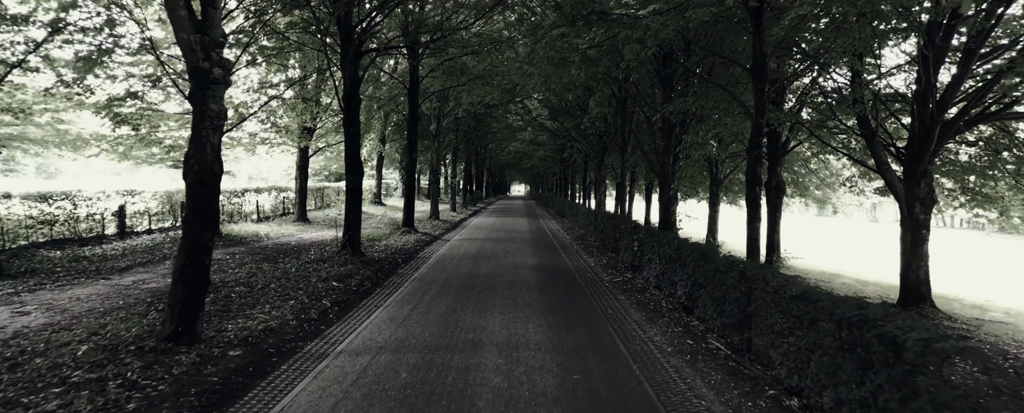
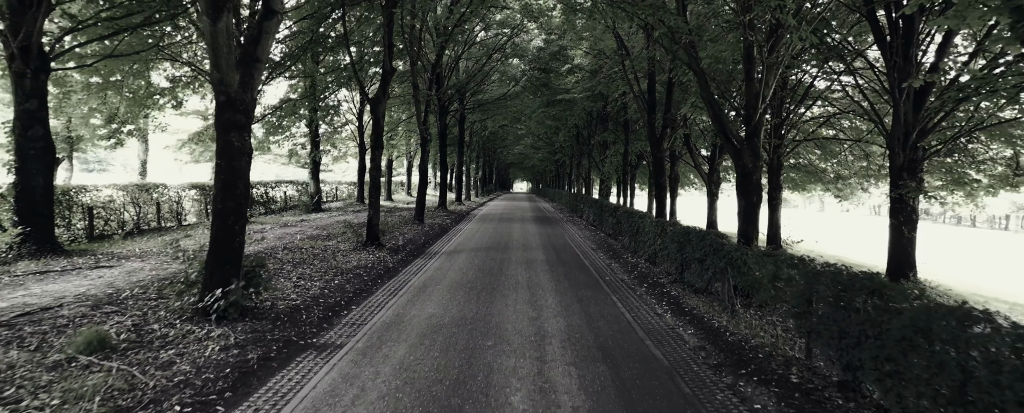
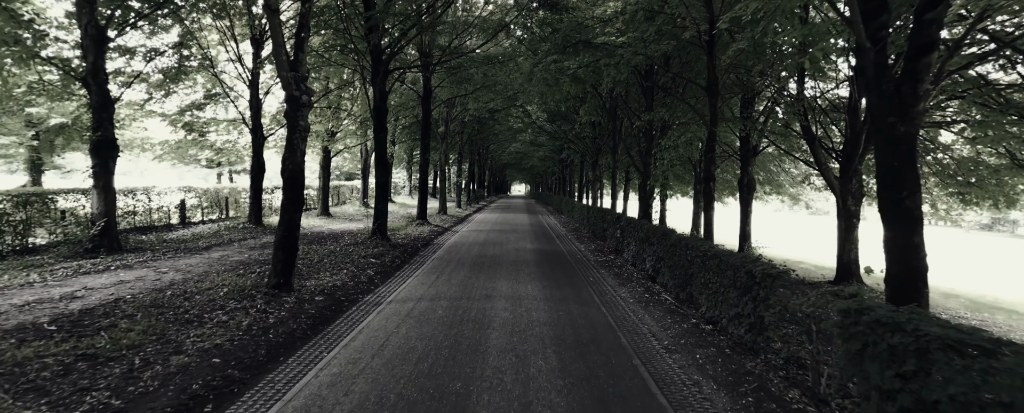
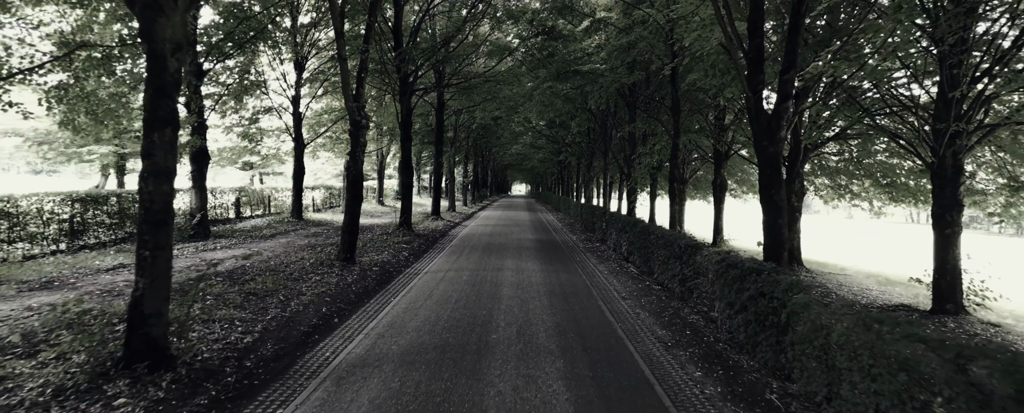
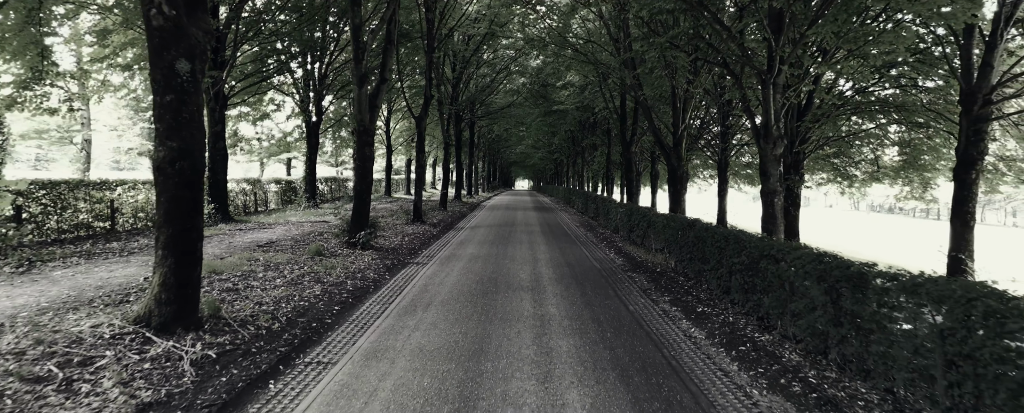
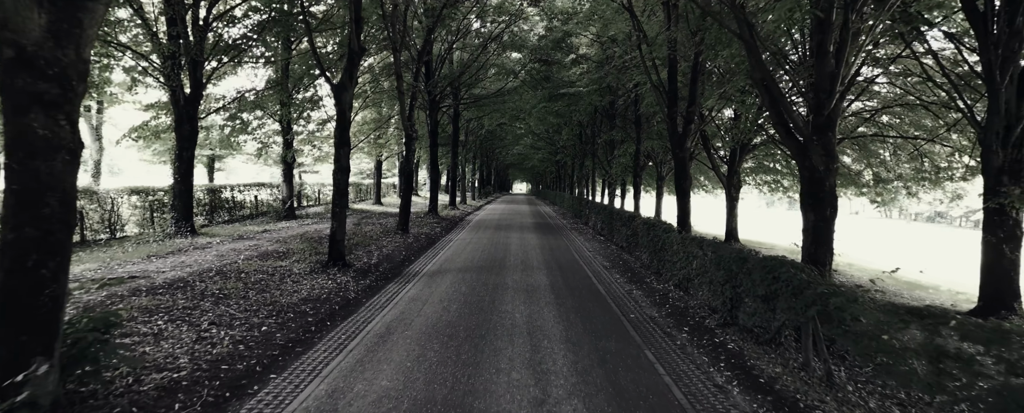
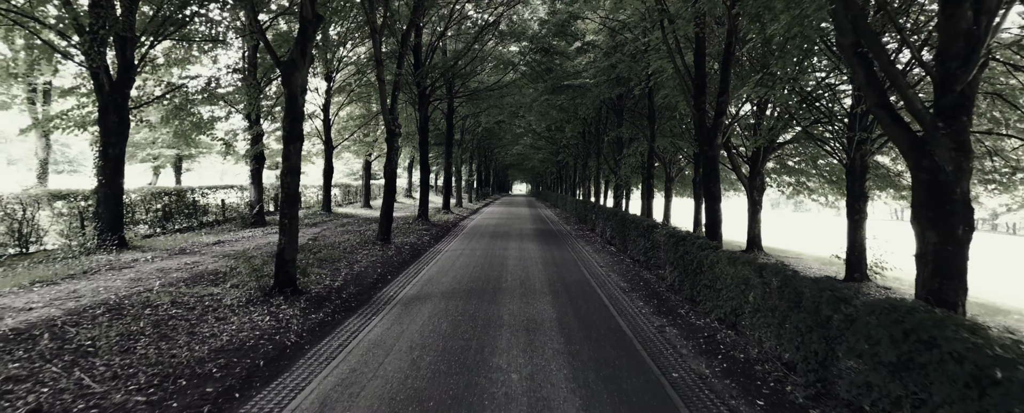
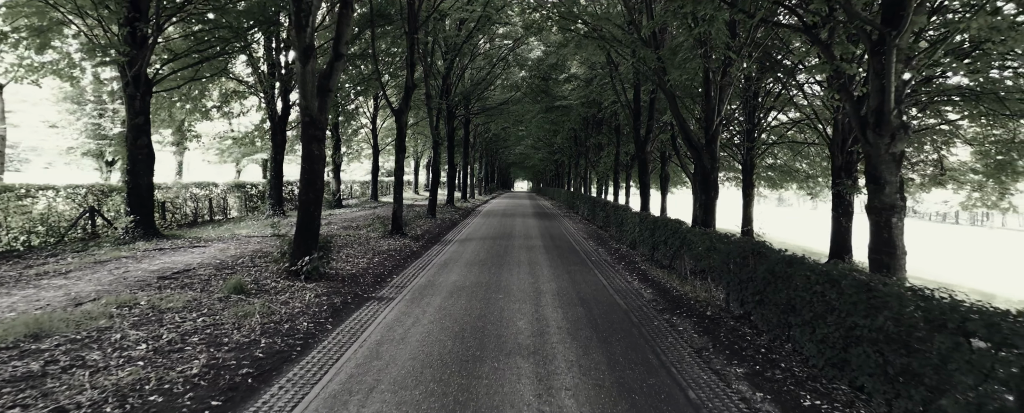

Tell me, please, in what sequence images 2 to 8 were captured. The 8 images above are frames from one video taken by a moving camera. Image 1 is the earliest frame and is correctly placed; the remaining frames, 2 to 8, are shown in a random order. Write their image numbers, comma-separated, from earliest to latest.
3, 4, 7, 6, 2, 8, 5
